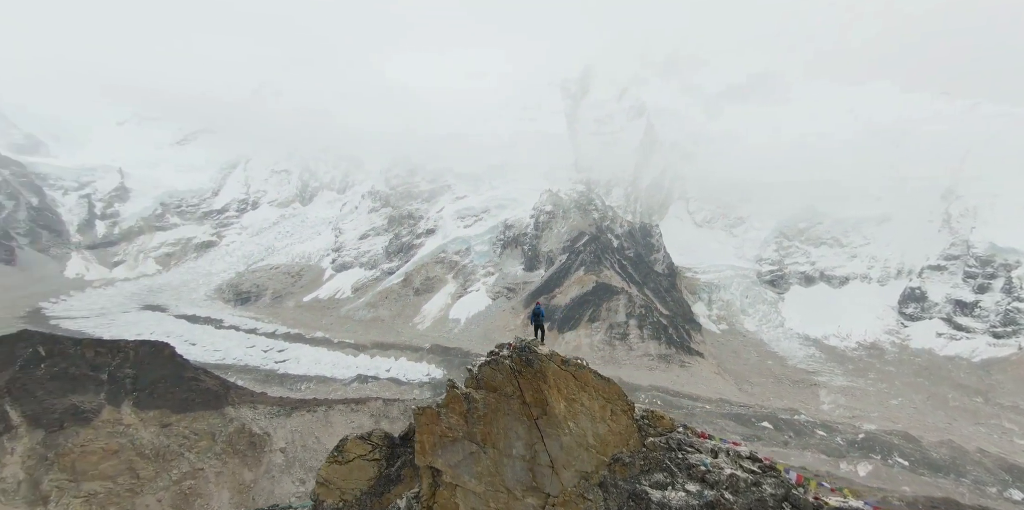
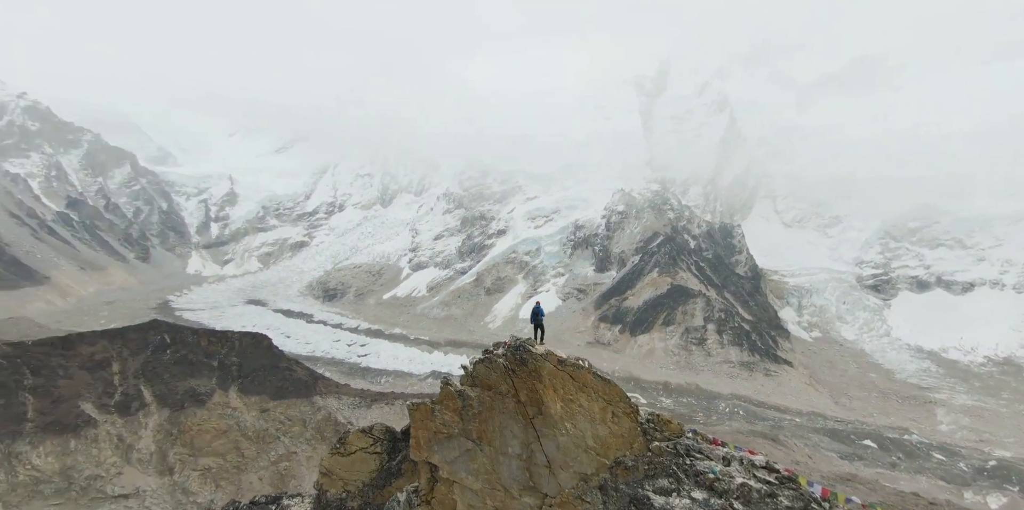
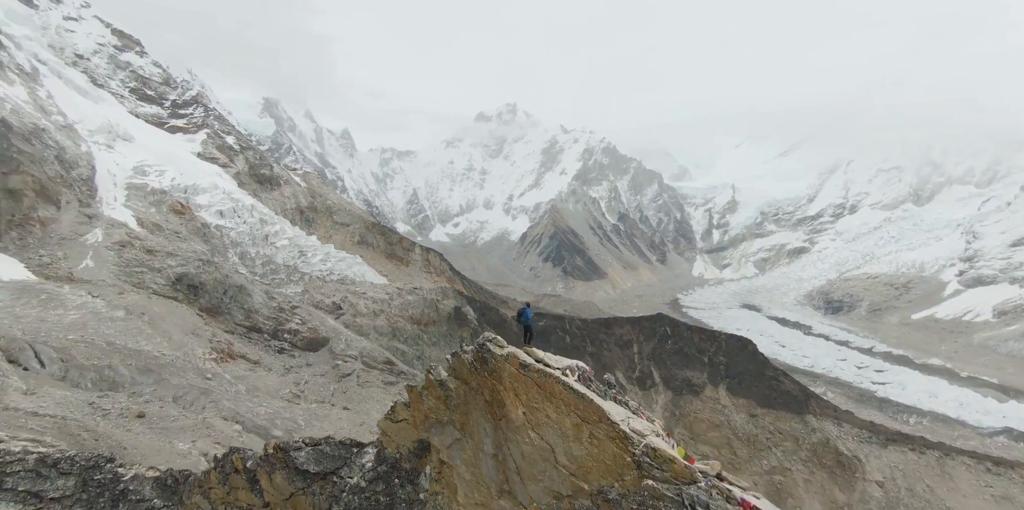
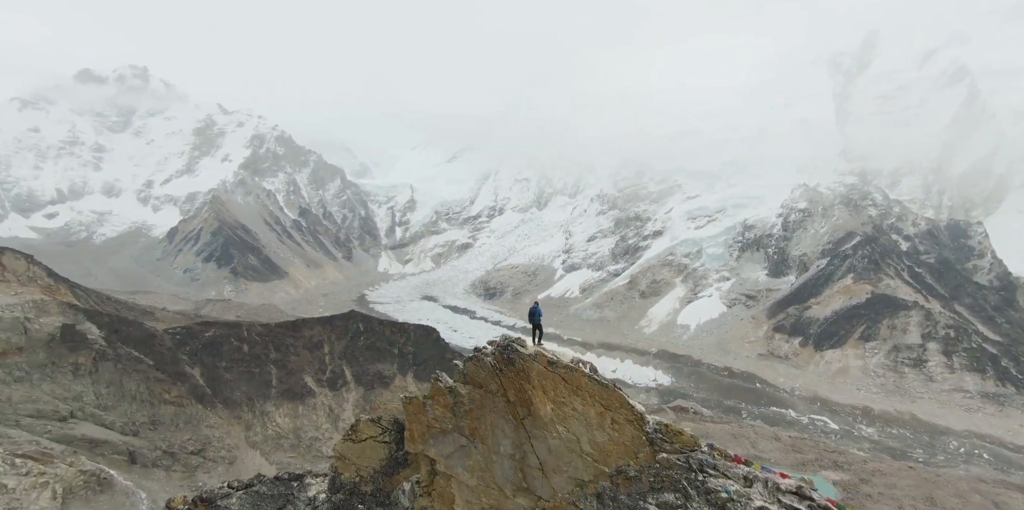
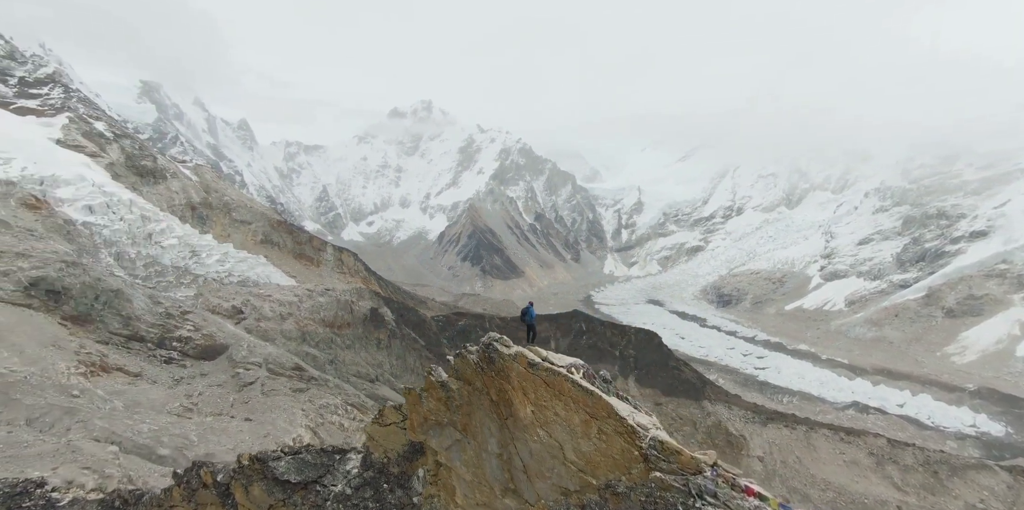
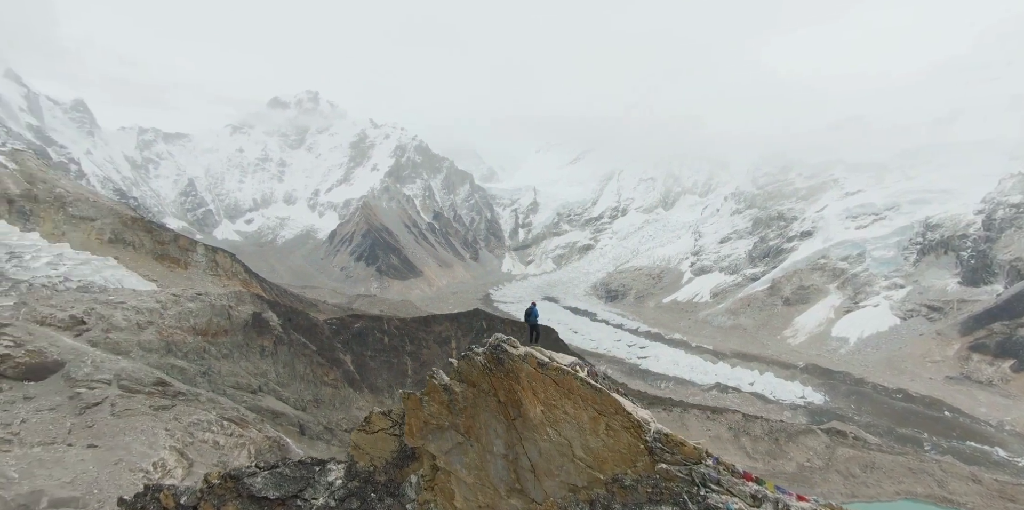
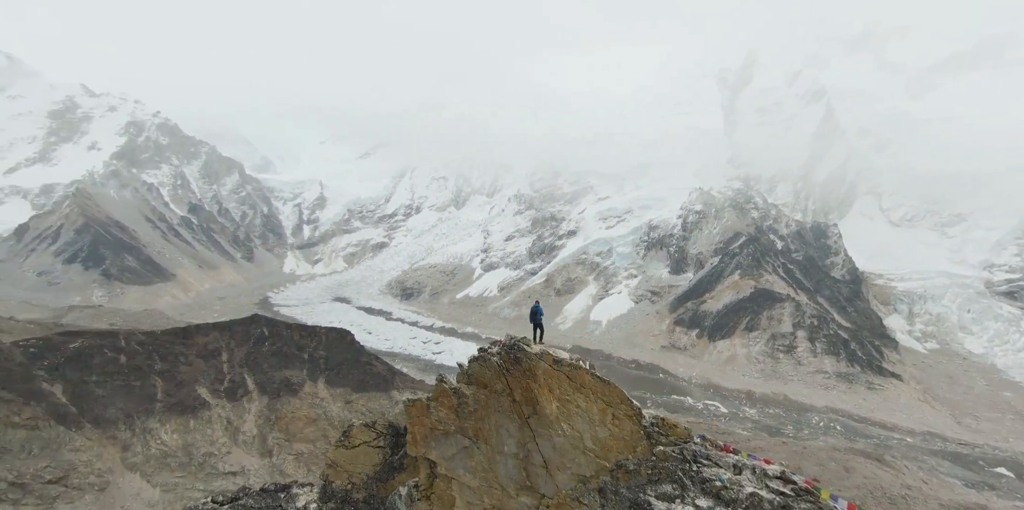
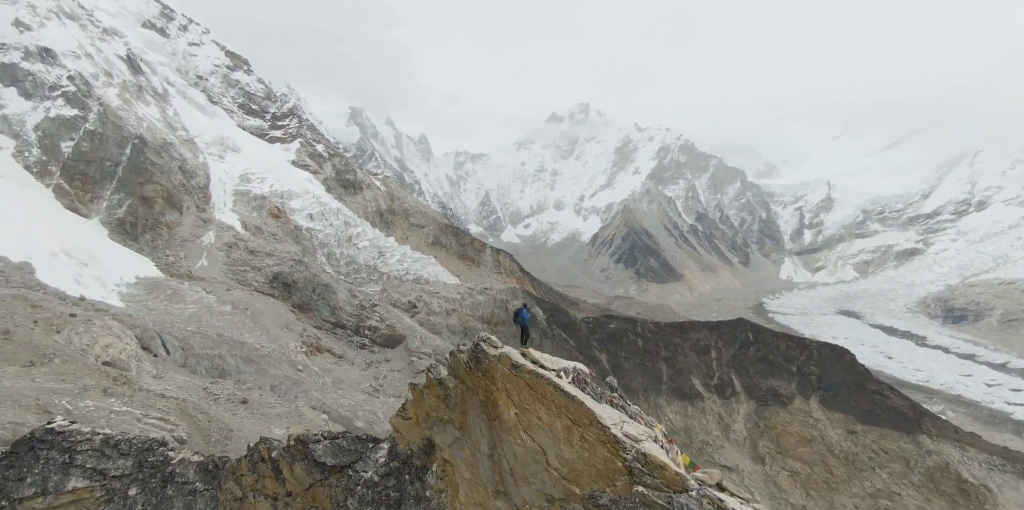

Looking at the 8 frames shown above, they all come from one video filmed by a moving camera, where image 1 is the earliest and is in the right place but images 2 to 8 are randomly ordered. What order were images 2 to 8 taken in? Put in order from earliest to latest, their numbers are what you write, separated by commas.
2, 7, 4, 6, 5, 3, 8
